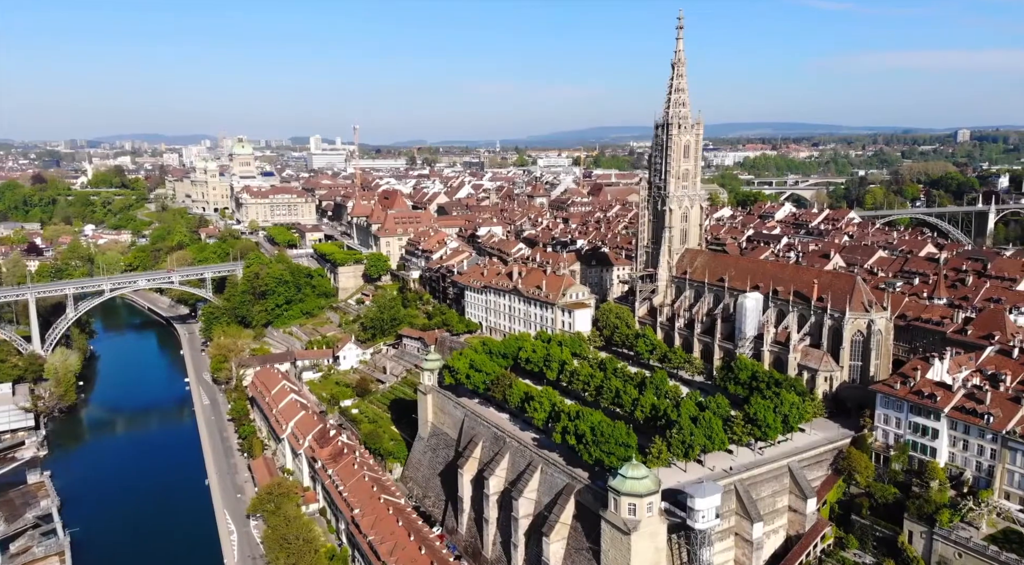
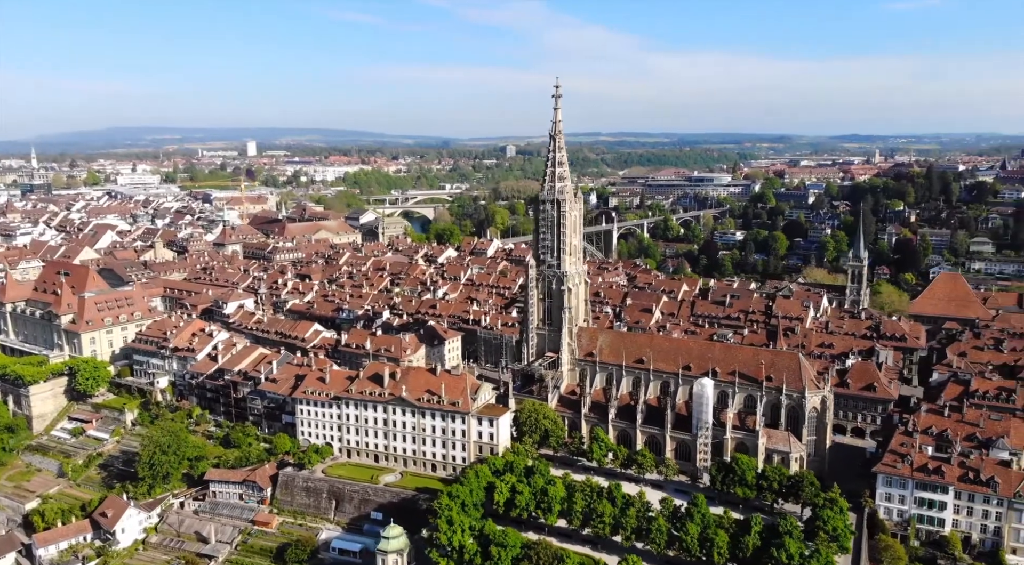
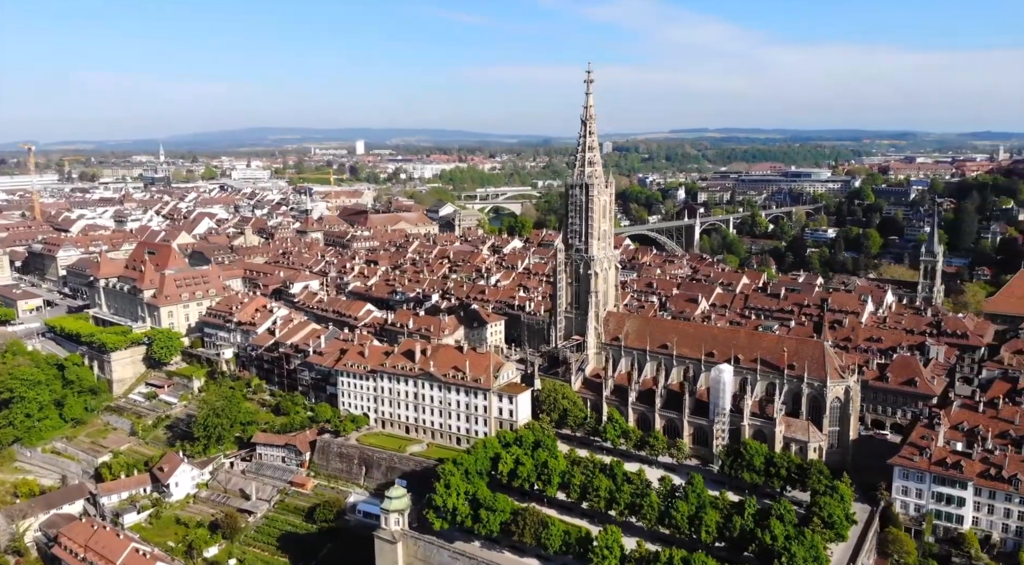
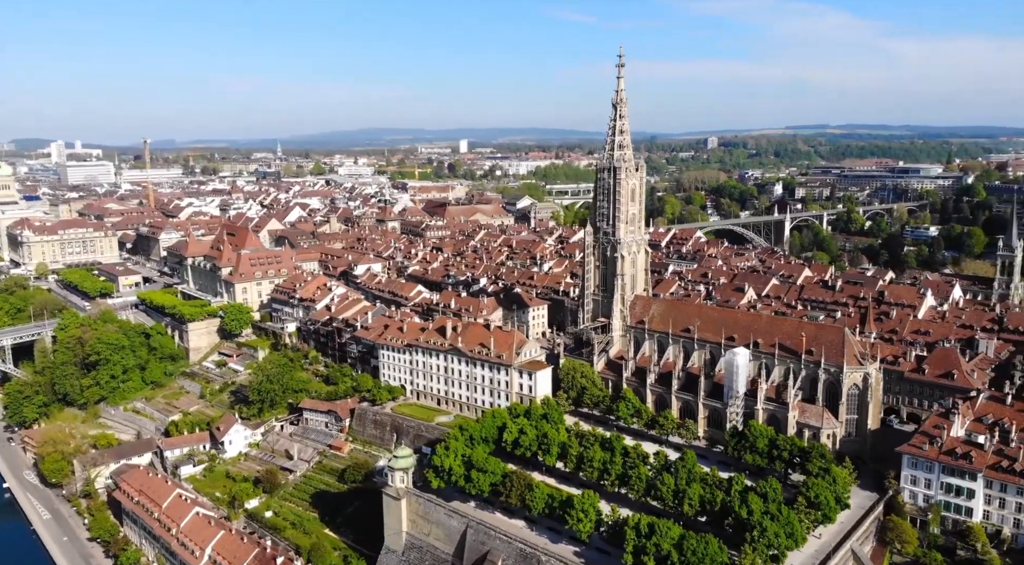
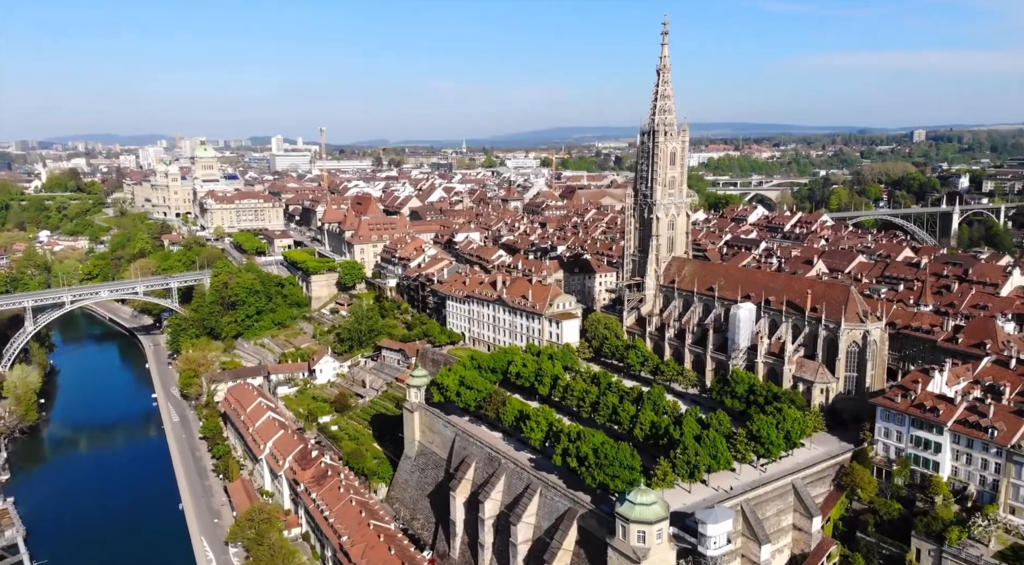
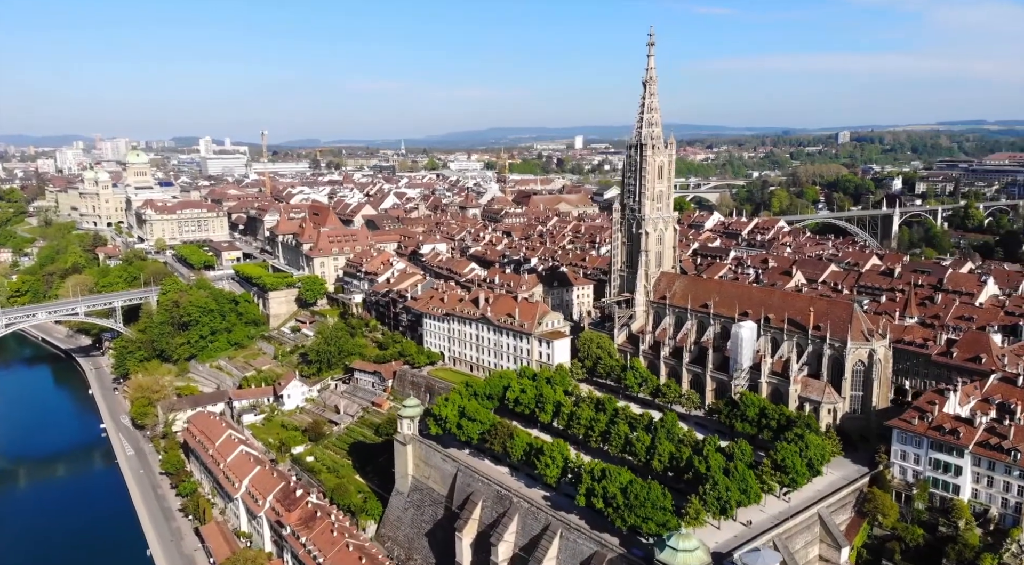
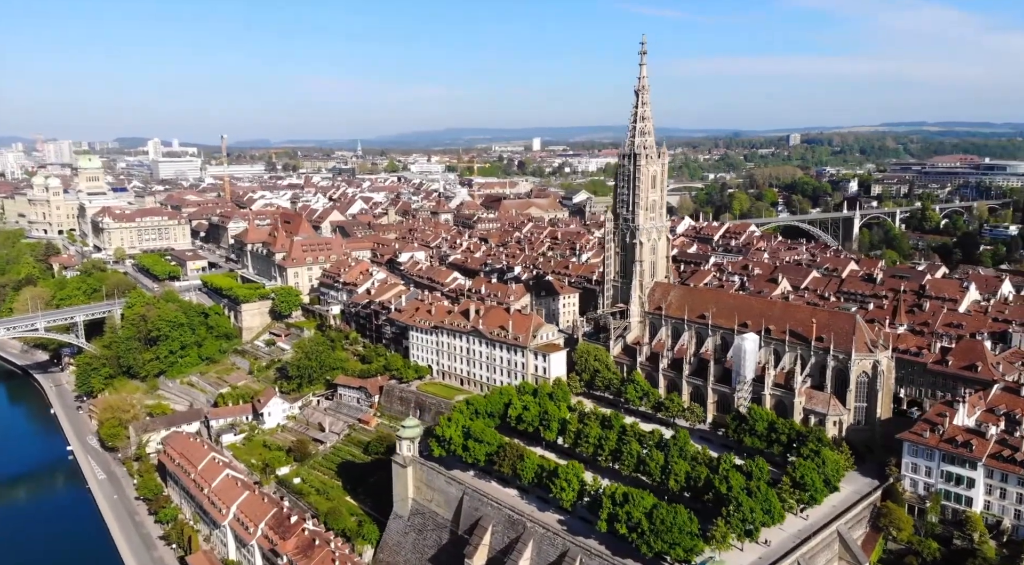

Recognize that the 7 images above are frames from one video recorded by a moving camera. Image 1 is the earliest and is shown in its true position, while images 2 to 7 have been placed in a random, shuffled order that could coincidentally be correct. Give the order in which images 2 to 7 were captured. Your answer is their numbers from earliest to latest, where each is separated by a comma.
5, 6, 7, 4, 3, 2
